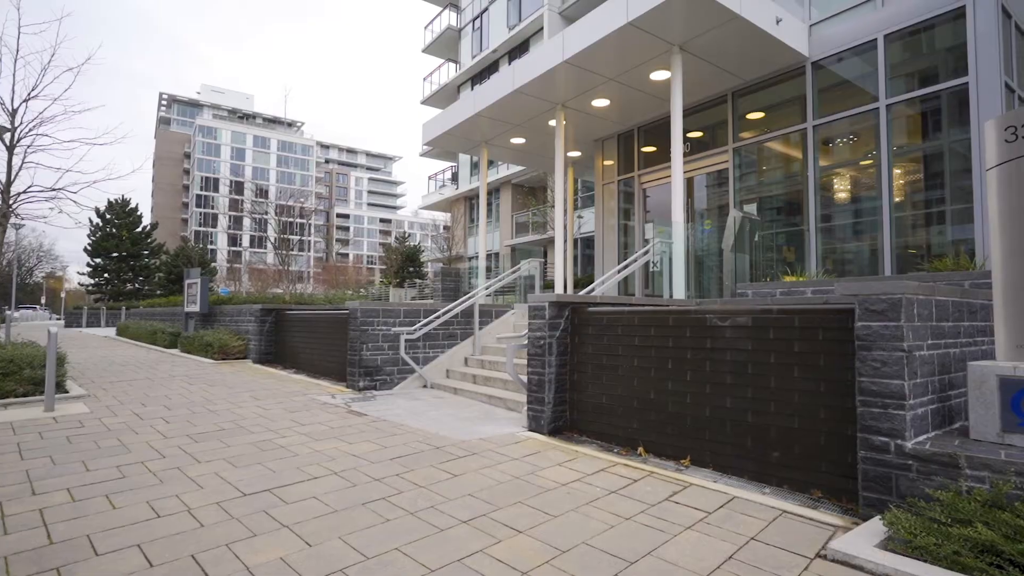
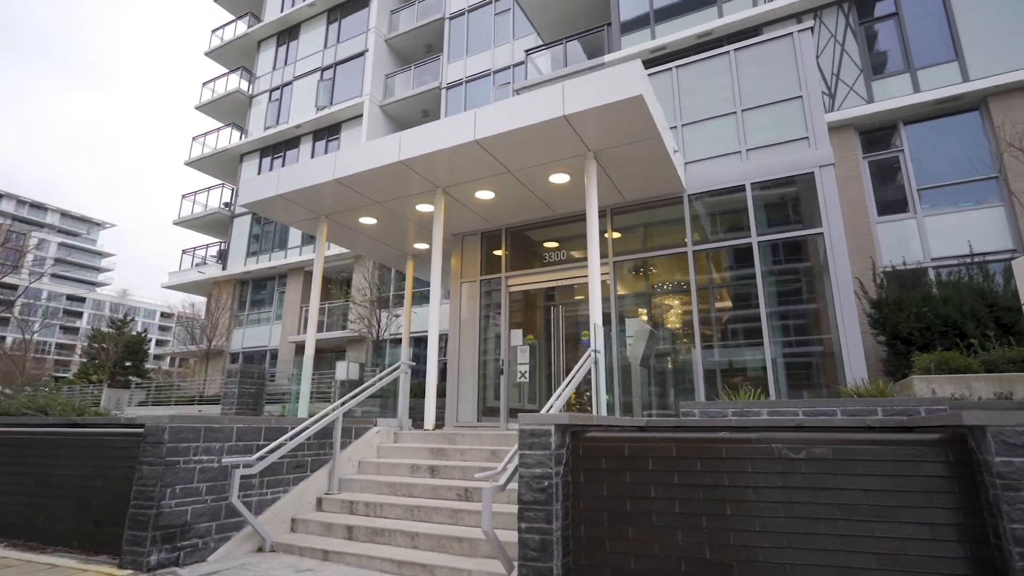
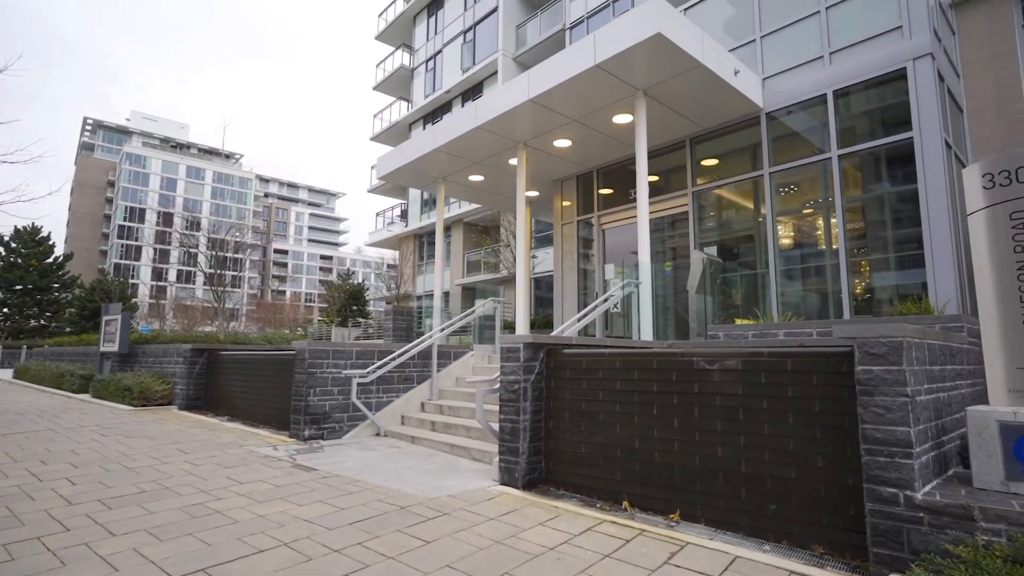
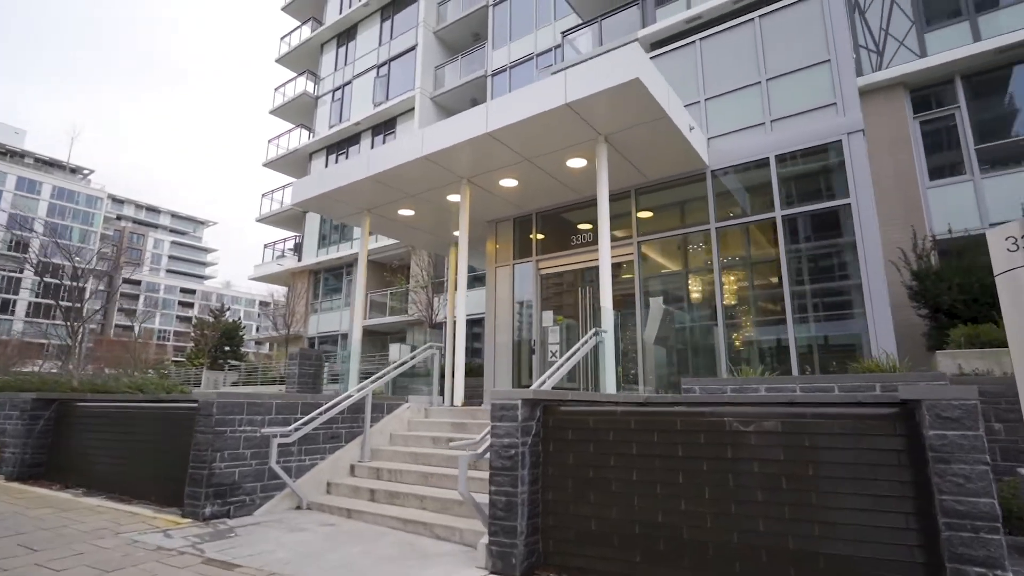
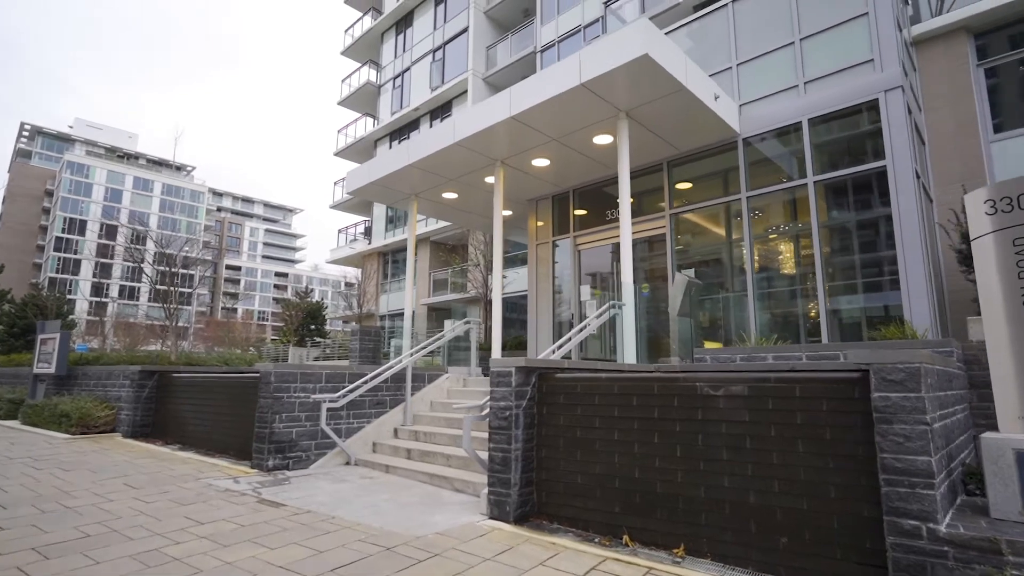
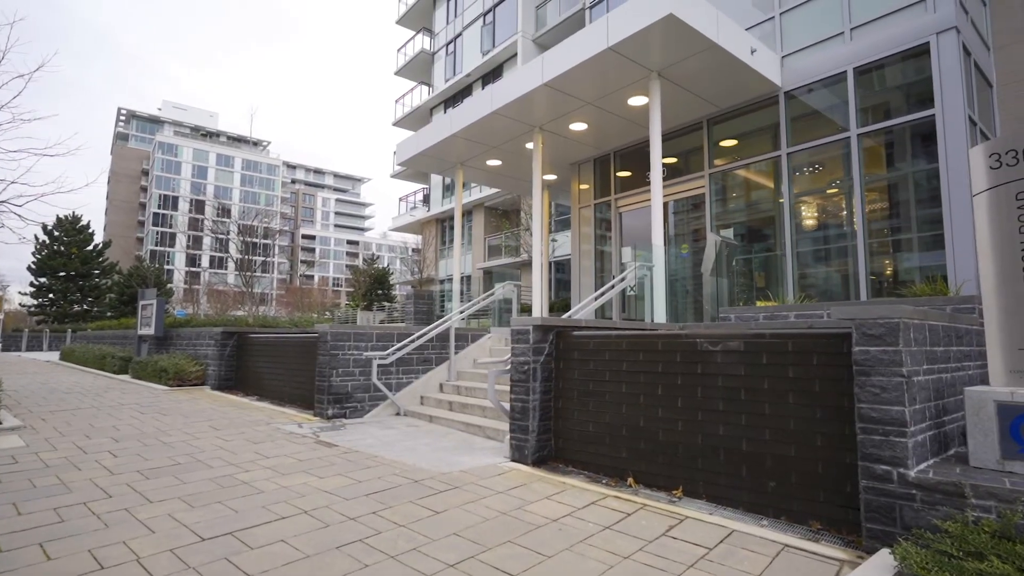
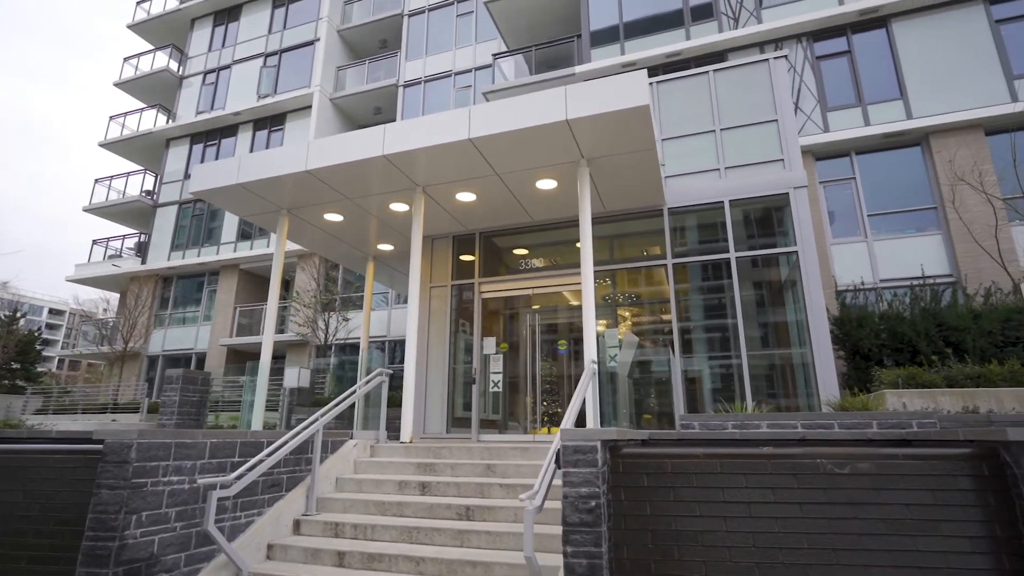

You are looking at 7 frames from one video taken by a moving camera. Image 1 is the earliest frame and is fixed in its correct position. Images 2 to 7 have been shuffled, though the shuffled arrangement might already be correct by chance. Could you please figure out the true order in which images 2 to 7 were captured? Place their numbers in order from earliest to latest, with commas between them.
6, 3, 5, 4, 2, 7
